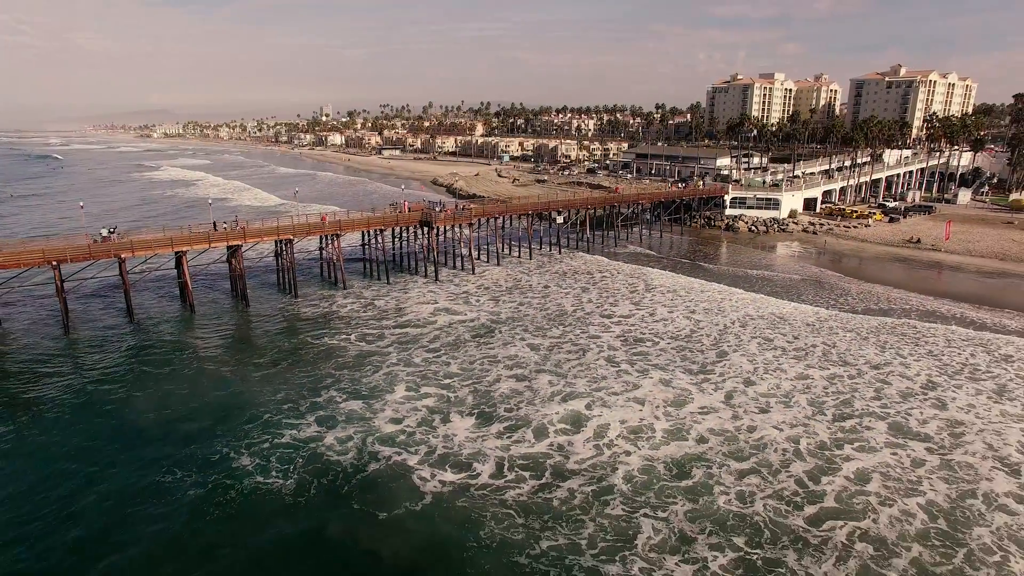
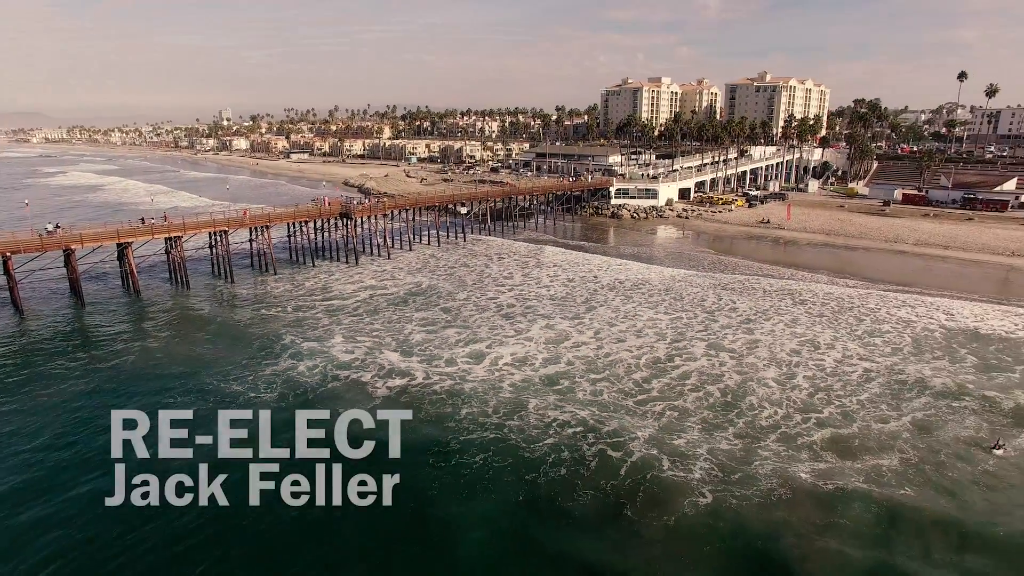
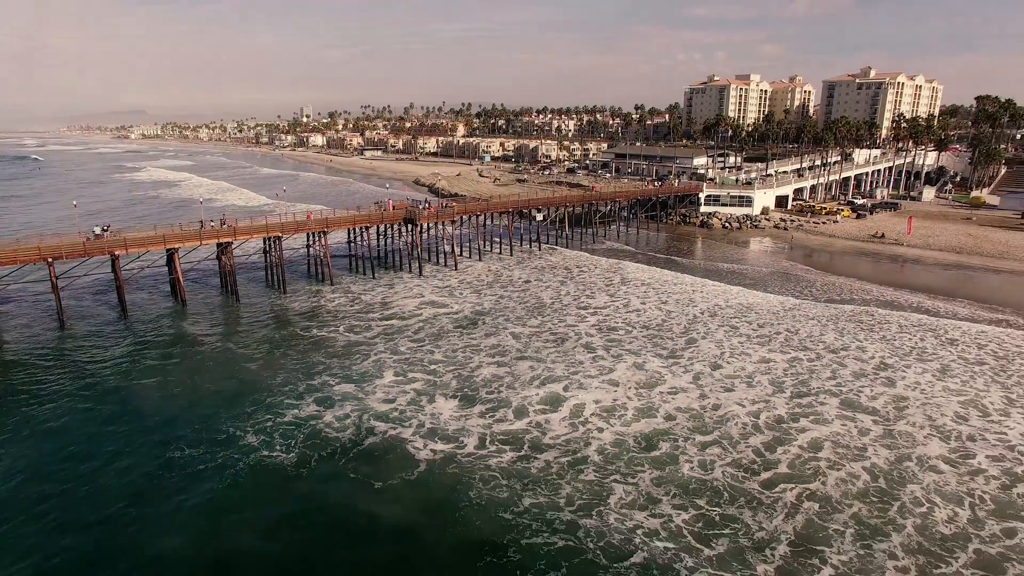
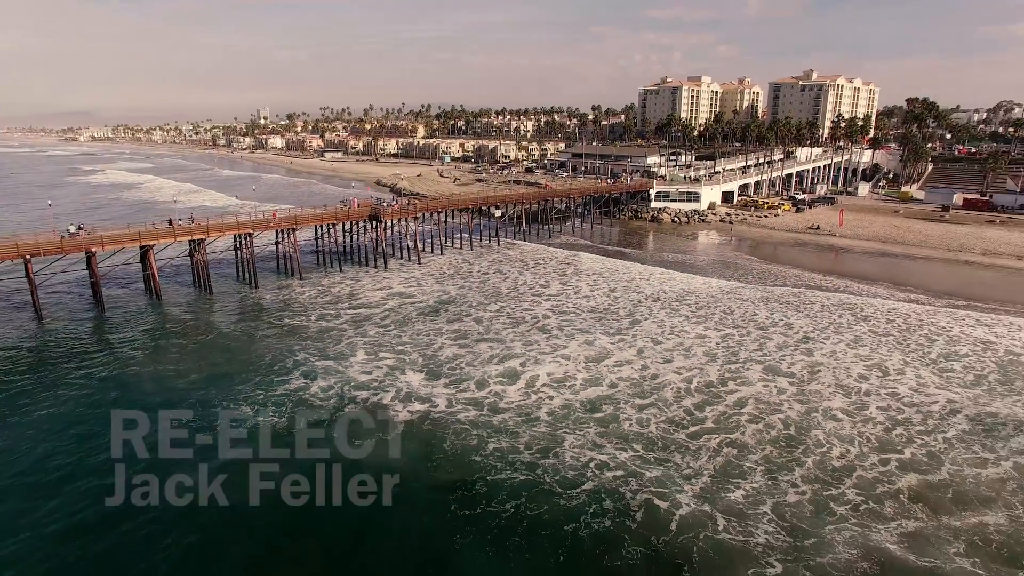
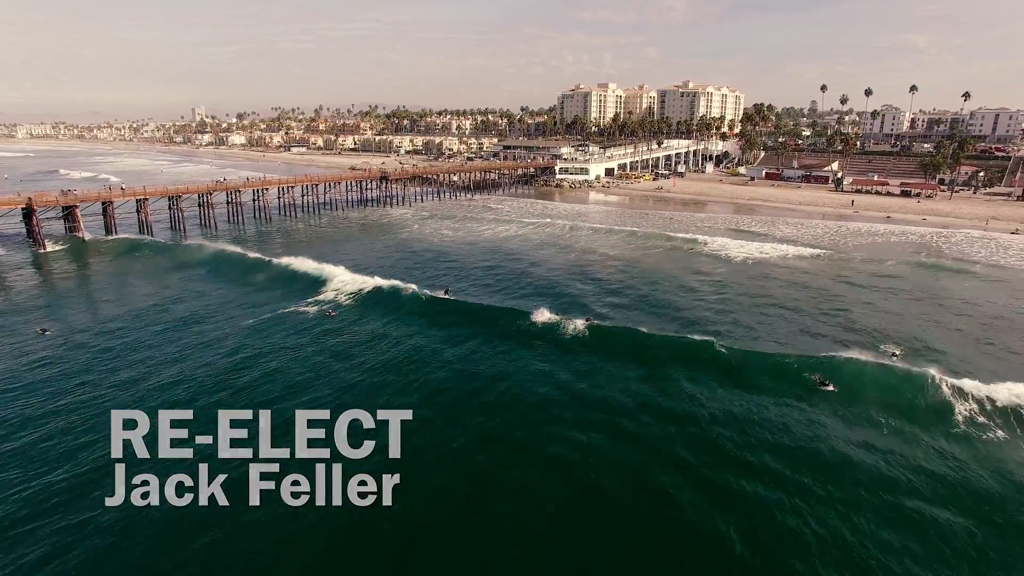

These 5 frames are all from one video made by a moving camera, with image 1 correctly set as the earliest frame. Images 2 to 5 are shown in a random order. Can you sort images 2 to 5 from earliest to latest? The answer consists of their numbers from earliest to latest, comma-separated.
3, 4, 2, 5
